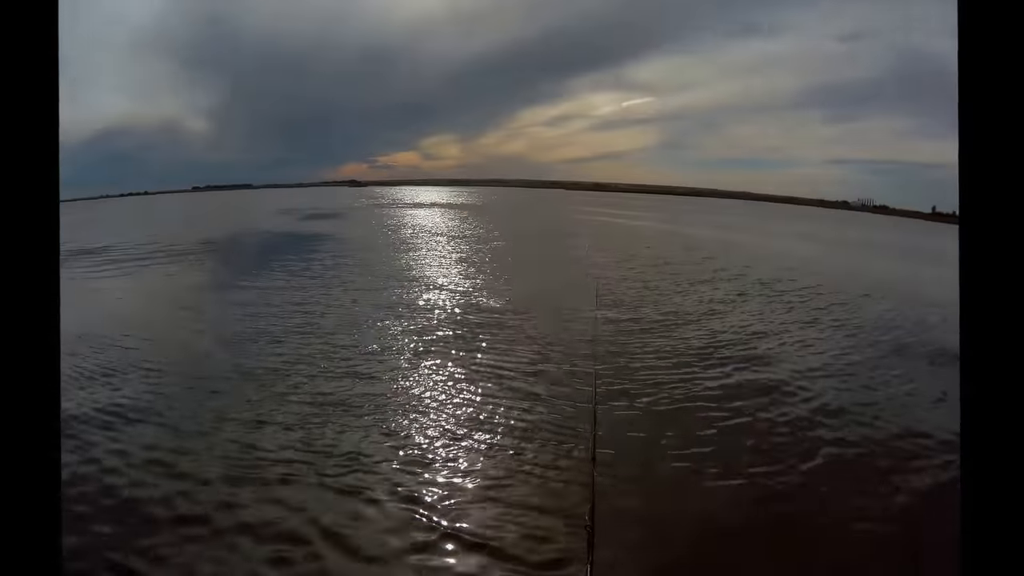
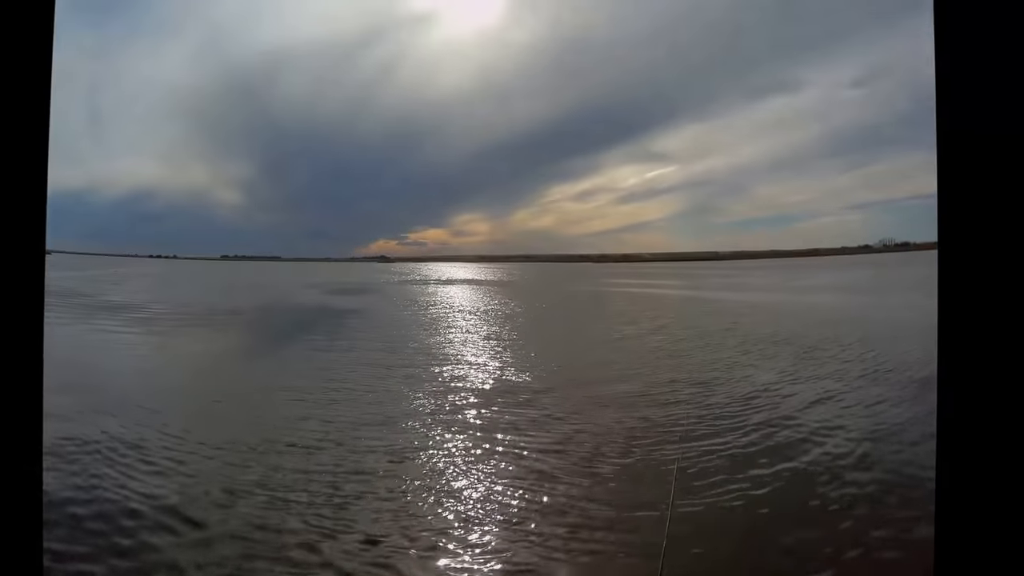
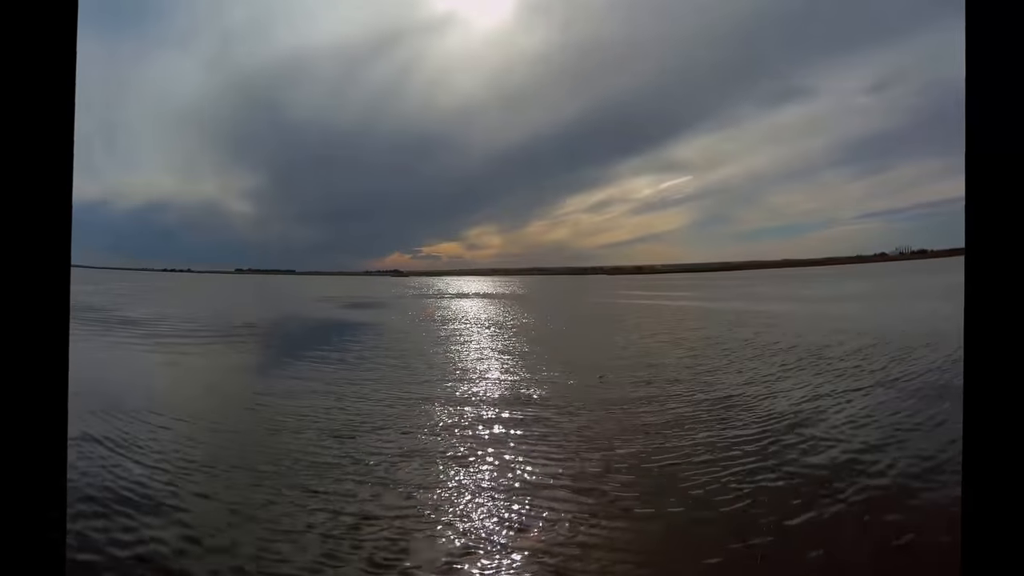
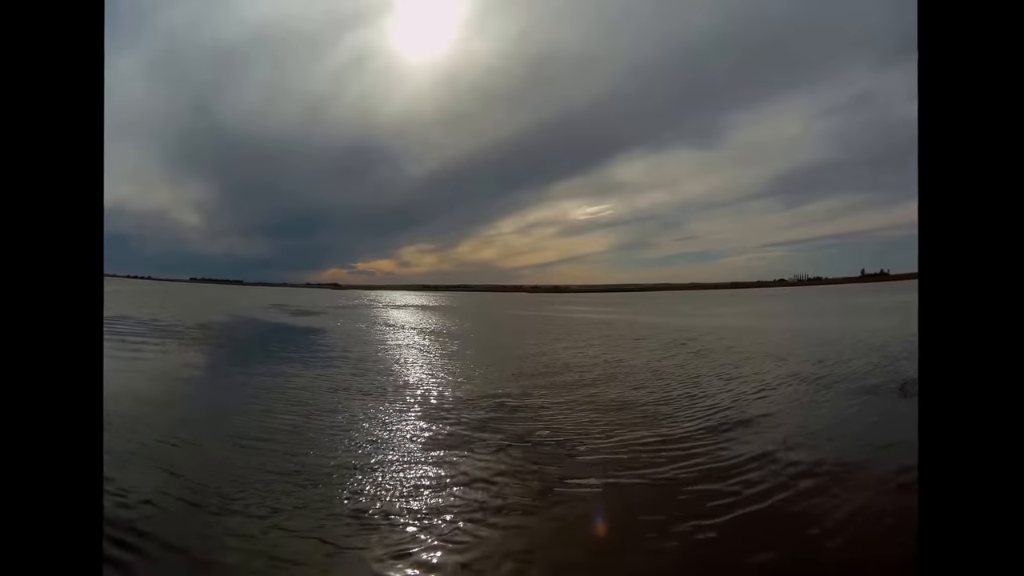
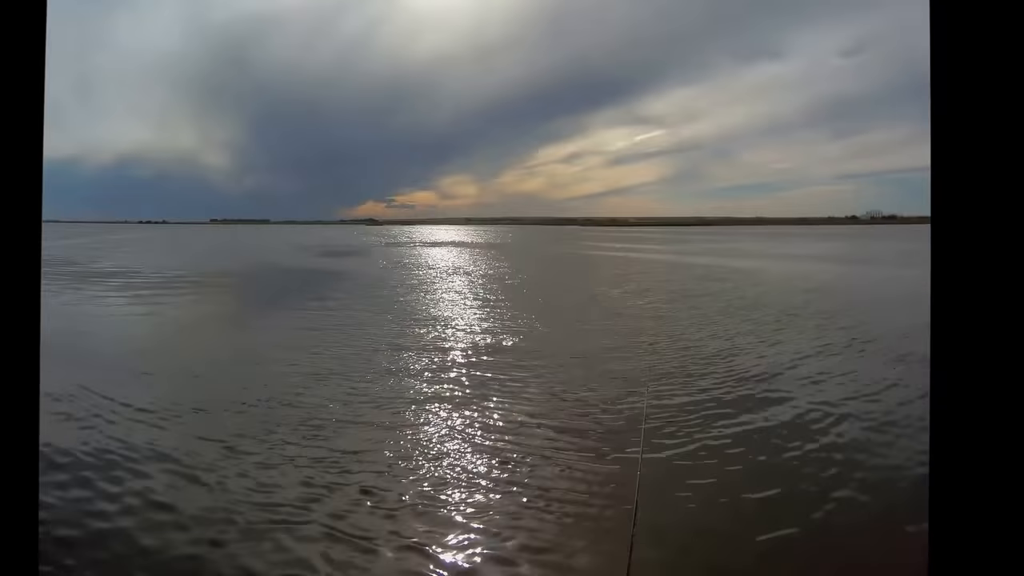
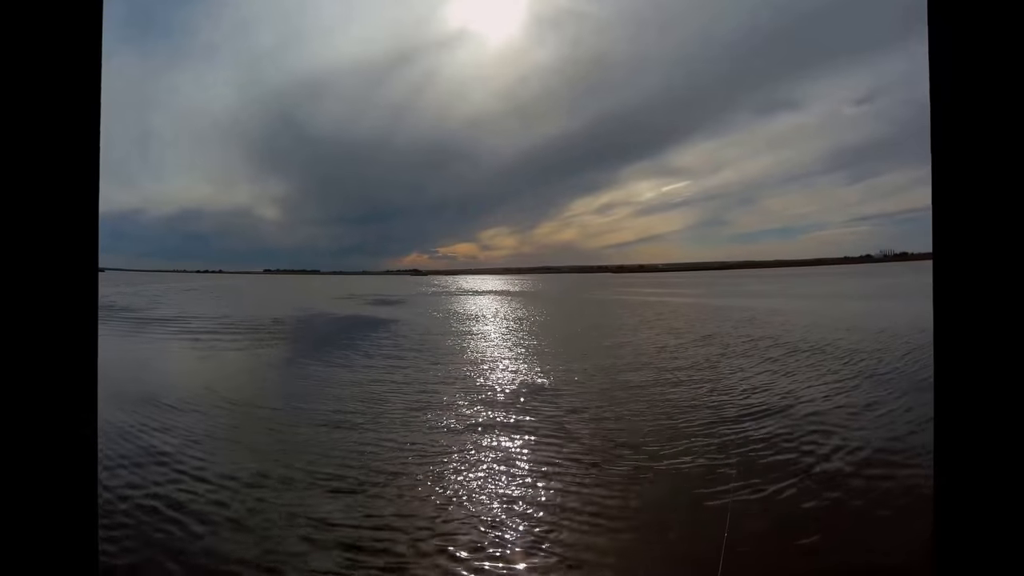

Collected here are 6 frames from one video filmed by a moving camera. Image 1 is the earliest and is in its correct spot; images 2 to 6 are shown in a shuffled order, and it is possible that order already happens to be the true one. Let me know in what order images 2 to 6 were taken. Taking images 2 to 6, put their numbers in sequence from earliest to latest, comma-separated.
5, 2, 3, 6, 4
